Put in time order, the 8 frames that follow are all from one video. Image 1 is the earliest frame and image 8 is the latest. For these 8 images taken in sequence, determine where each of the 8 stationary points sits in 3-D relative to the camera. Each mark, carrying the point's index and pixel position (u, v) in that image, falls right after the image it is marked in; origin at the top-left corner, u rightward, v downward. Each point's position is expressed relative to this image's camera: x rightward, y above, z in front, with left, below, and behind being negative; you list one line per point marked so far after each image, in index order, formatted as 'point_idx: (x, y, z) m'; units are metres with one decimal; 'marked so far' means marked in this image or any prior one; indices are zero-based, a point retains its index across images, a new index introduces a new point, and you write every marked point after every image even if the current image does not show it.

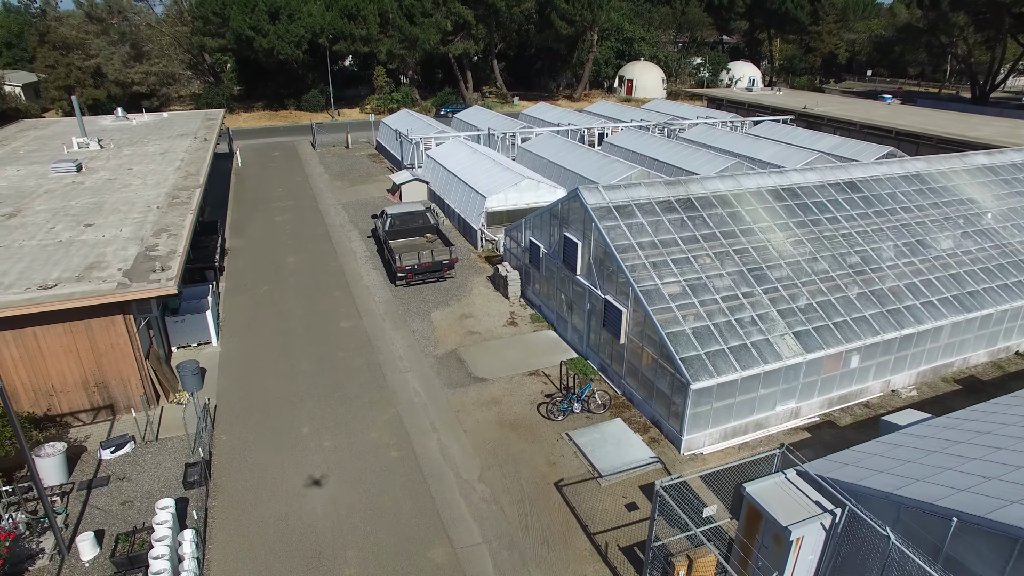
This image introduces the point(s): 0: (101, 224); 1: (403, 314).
0: (-10.3, +1.6, +16.9) m
1: (-3.0, -0.7, +18.7) m
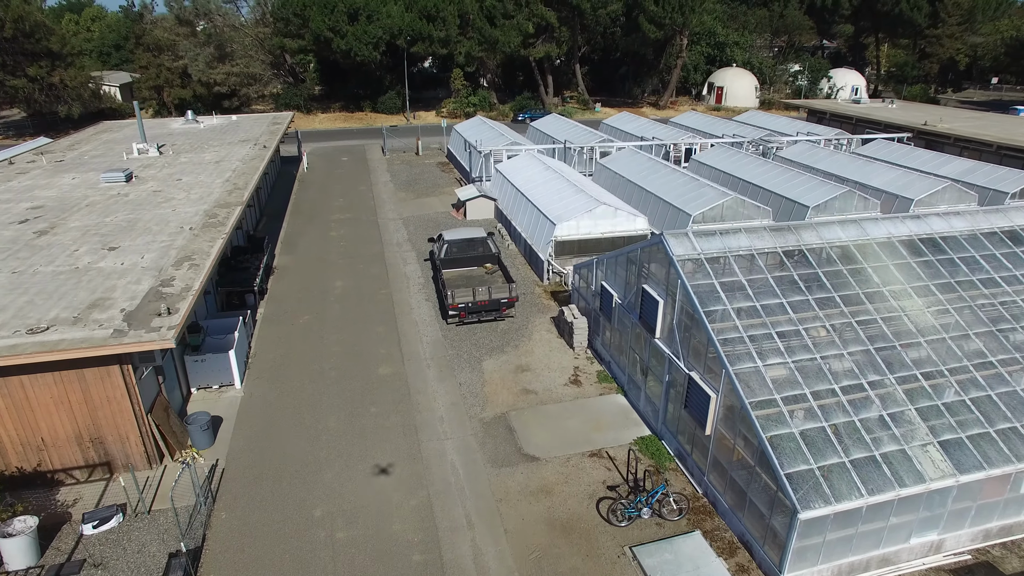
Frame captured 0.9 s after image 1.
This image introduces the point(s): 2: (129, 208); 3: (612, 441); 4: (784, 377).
0: (-8.8, +0.9, +15.4) m
1: (-1.5, -1.8, +16.4) m
2: (-10.5, +2.2, +18.6) m
3: (+2.0, -3.0, +13.3) m
4: (+4.2, -1.4, +10.5) m
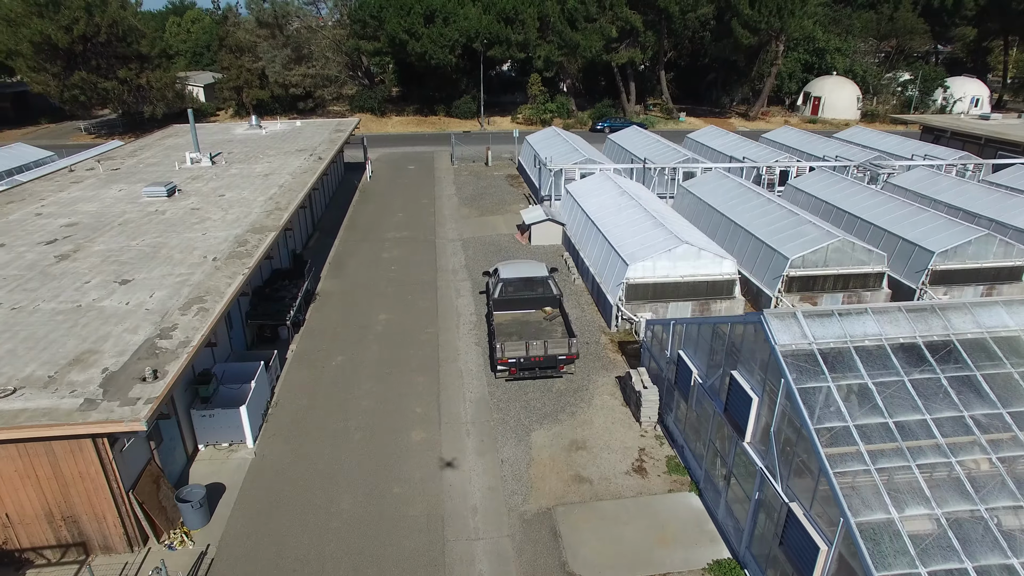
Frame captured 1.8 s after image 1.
0: (-7.6, +0.1, +13.8) m
1: (-0.4, -2.9, +14.0) m
2: (-8.9, +1.5, +17.2) m
3: (+2.6, -4.3, +10.6) m
4: (+4.7, -2.7, +7.6) m
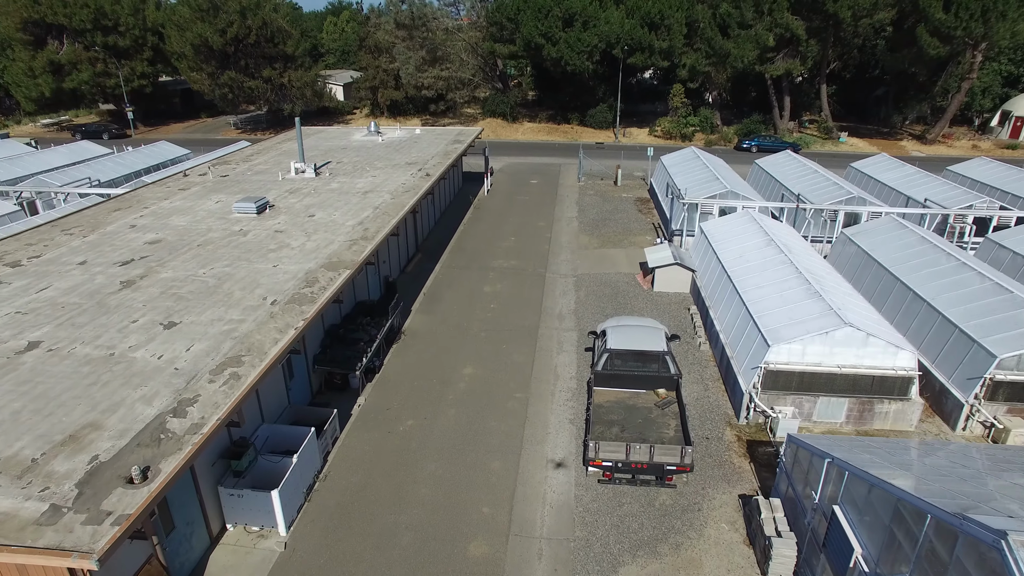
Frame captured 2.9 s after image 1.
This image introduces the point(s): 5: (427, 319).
0: (-5.9, -0.7, +12.1) m
1: (+1.0, -4.3, +11.1) m
2: (-6.4, +0.8, +15.7) m
3: (+3.2, -5.9, +7.1) m
4: (+4.8, -4.5, +3.8) m
5: (-2.4, -0.9, +19.3) m
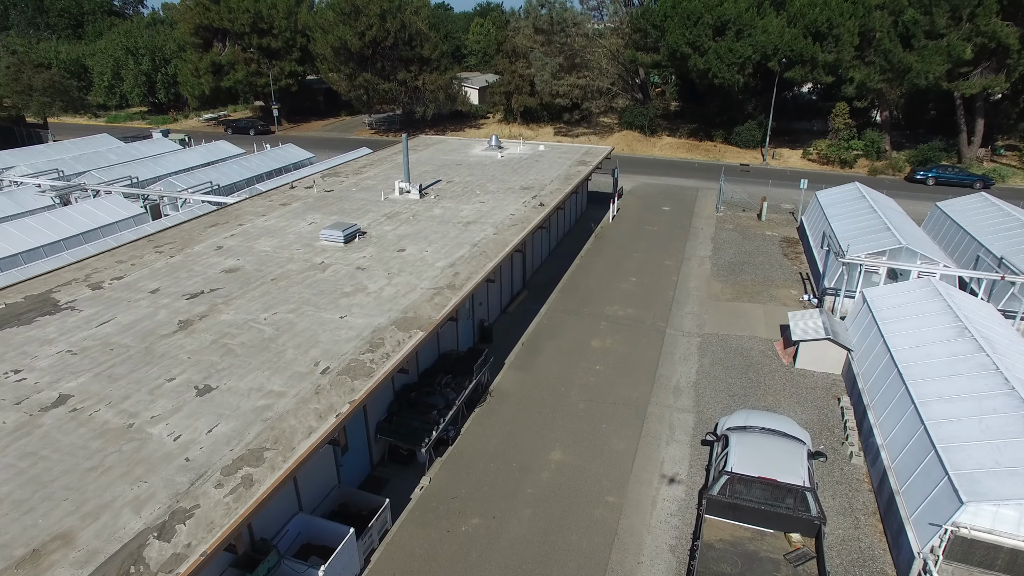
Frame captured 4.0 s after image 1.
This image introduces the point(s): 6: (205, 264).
0: (-4.6, -1.7, +10.5) m
1: (+1.6, -5.9, +8.1) m
2: (-4.3, -0.2, +14.1) m
3: (+2.9, -7.6, +3.9) m
4: (+4.0, -6.3, +0.3) m
5: (+0.1, -2.2, +16.9) m
6: (-7.2, +0.6, +16.0) m
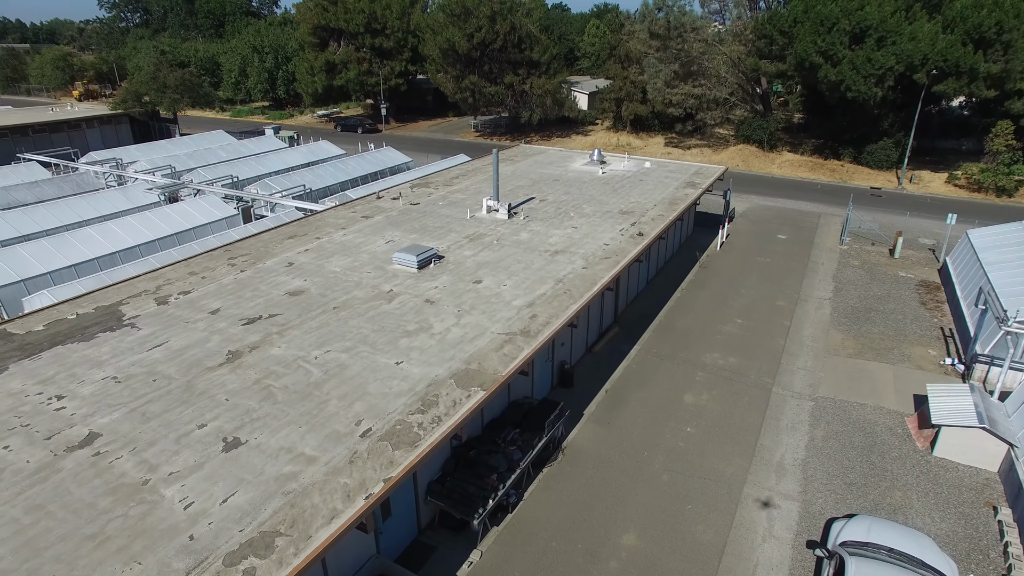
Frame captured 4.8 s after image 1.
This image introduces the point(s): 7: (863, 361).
0: (-3.7, -2.3, +9.3) m
1: (+1.8, -6.9, +6.2) m
2: (-2.8, -0.8, +12.9) m
3: (+2.3, -8.7, +1.8) m
4: (+2.9, -7.5, -1.9) m
5: (+1.8, -3.2, +15.0) m
6: (-5.4, +0.1, +15.2) m
7: (+9.4, -2.0, +18.2) m
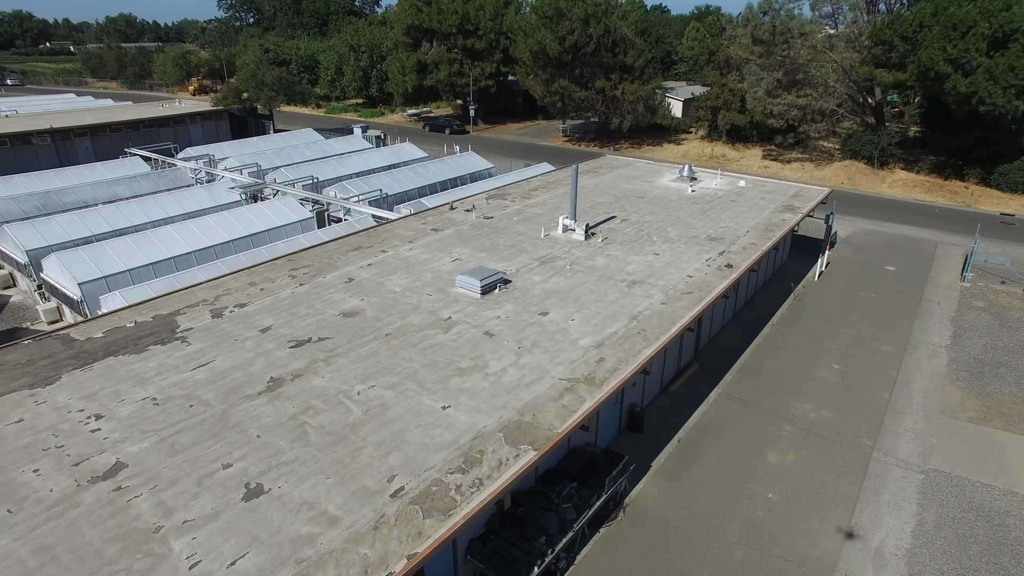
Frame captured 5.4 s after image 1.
0: (-3.2, -2.8, +8.5) m
1: (+1.6, -7.7, +4.7) m
2: (-1.7, -1.4, +11.9) m
3: (+1.5, -9.5, +0.3) m
4: (+1.7, -8.3, -3.4) m
5: (+3.0, -4.0, +13.5) m
6: (-3.9, -0.3, +14.6) m
7: (+10.9, -3.3, +15.7) m
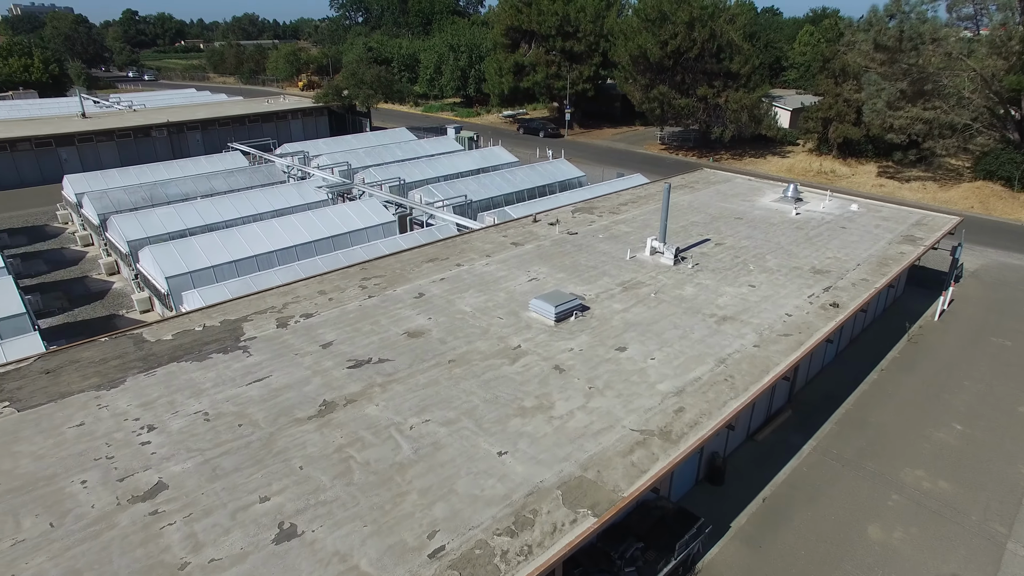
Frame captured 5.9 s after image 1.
0: (-2.6, -3.1, +7.9) m
1: (+1.4, -8.3, +3.5) m
2: (-0.6, -1.8, +11.1) m
3: (+0.6, -10.1, -0.8) m
4: (+0.4, -8.9, -4.6) m
5: (+4.1, -4.7, +12.0) m
6: (-2.4, -0.6, +14.0) m
7: (+12.2, -4.5, +13.2) m
